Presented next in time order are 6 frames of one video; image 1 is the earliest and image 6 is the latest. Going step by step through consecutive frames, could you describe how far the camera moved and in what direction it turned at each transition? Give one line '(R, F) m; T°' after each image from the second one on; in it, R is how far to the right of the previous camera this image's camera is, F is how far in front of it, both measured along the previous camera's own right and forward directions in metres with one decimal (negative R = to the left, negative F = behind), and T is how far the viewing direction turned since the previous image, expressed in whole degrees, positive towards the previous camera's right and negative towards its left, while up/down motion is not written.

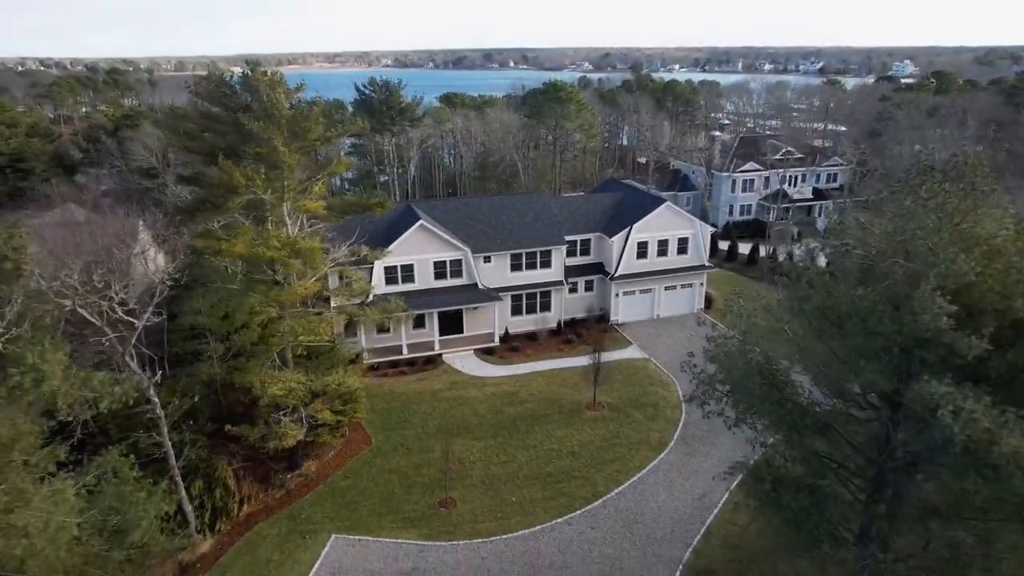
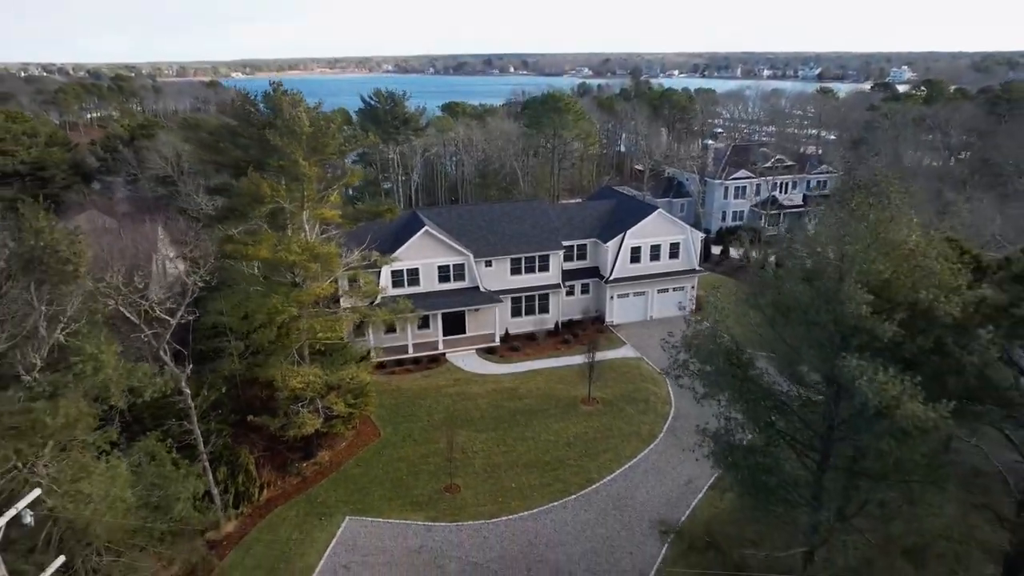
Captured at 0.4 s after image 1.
(0.0, -1.1) m; 0°
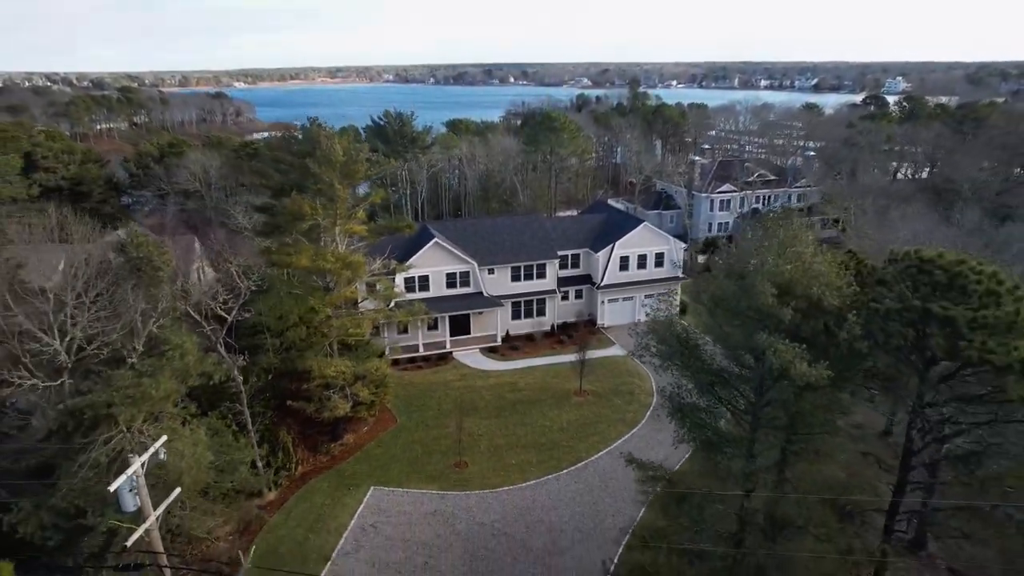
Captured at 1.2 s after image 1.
(0.0, -2.3) m; 0°
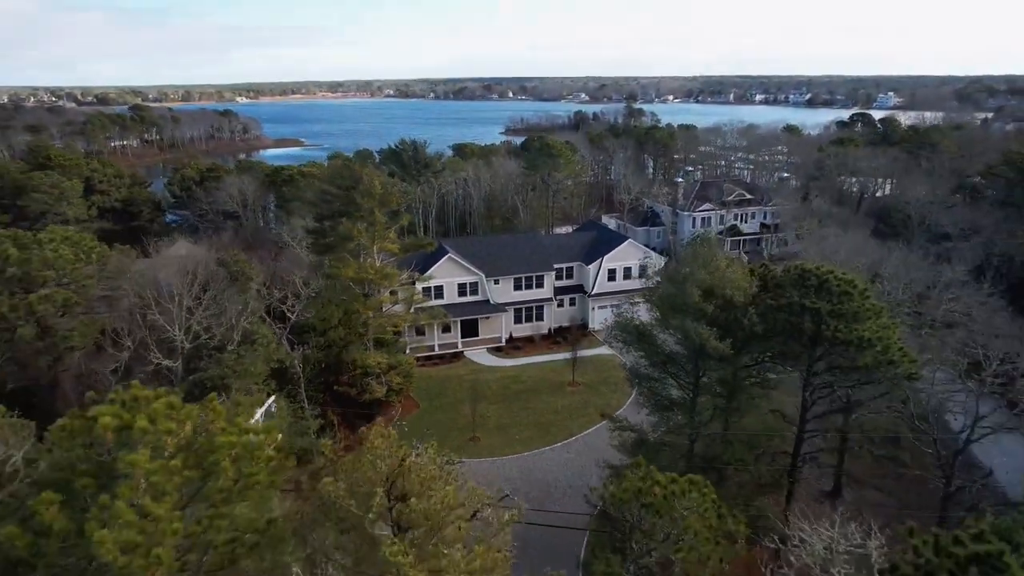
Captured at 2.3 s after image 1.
(-0.1, -3.6) m; 0°
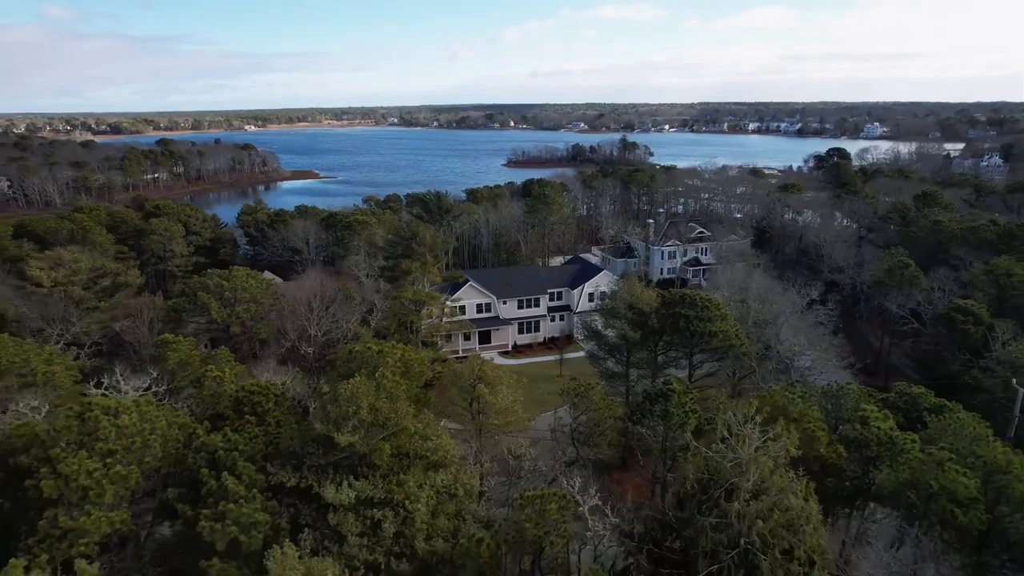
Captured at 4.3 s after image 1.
(-0.2, -9.0) m; 0°
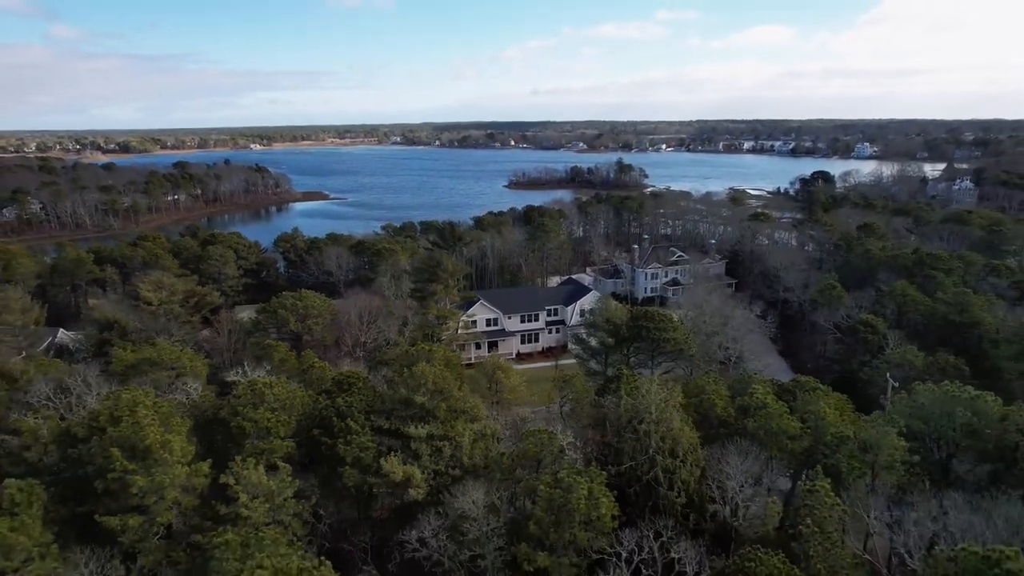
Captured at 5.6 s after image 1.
(-0.2, -6.7) m; 0°
